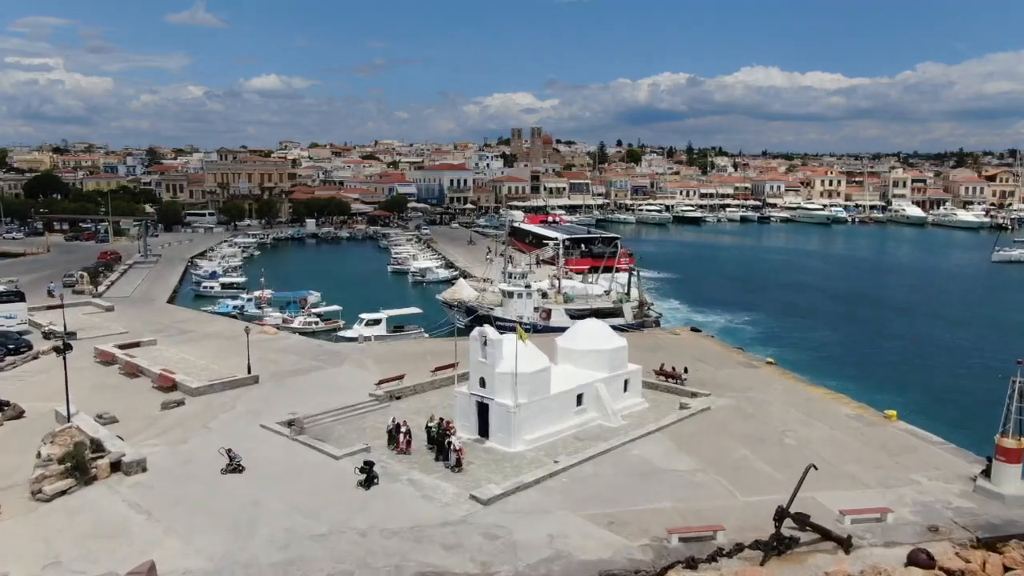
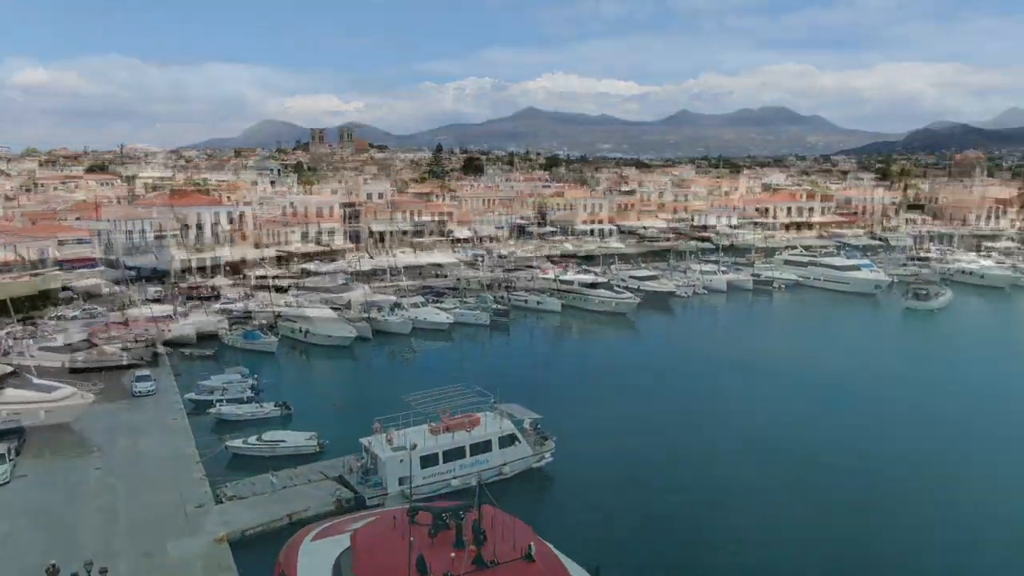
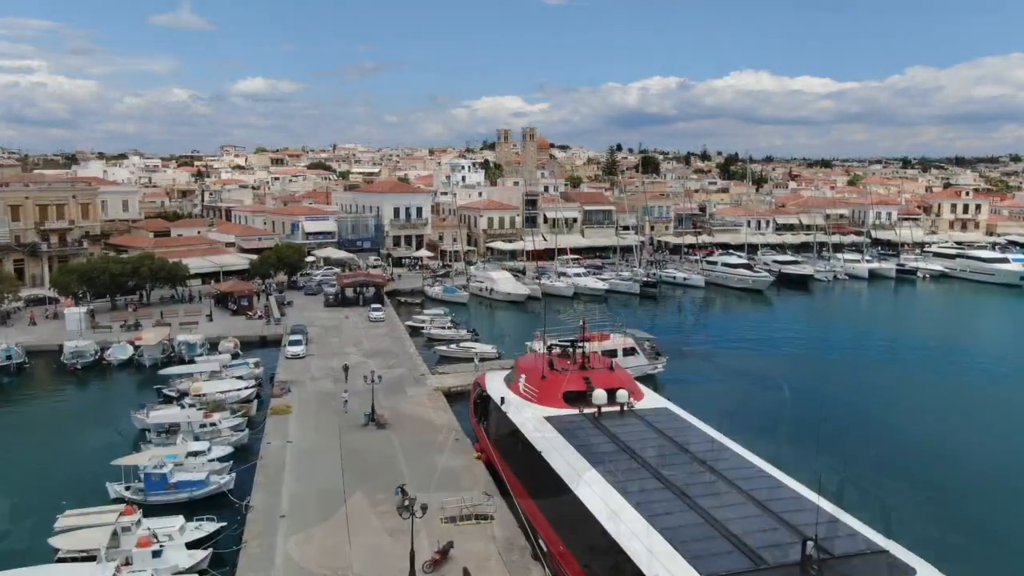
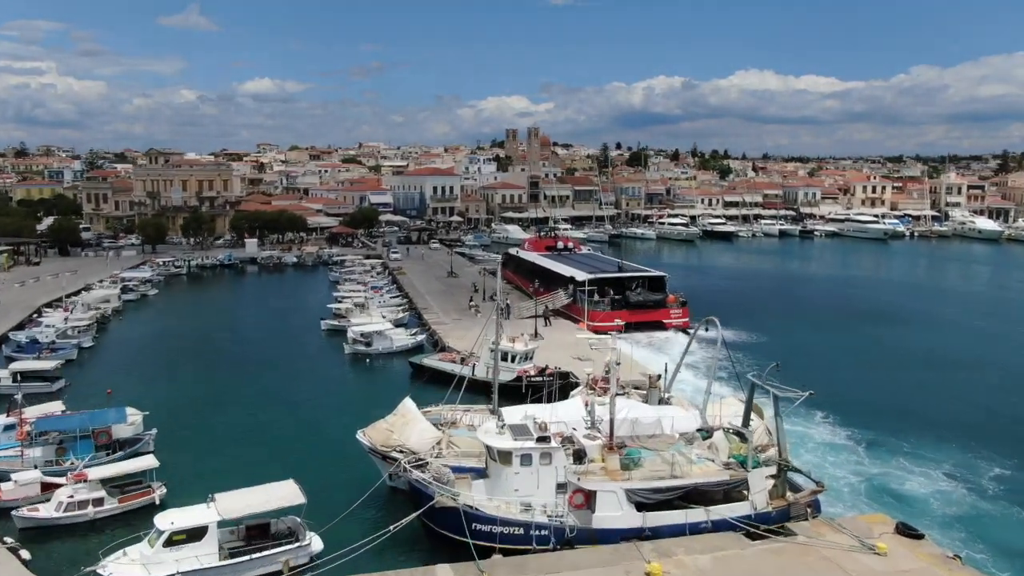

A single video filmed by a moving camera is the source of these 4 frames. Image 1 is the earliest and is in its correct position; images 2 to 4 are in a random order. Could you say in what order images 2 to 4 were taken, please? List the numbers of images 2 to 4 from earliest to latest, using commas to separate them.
4, 3, 2
